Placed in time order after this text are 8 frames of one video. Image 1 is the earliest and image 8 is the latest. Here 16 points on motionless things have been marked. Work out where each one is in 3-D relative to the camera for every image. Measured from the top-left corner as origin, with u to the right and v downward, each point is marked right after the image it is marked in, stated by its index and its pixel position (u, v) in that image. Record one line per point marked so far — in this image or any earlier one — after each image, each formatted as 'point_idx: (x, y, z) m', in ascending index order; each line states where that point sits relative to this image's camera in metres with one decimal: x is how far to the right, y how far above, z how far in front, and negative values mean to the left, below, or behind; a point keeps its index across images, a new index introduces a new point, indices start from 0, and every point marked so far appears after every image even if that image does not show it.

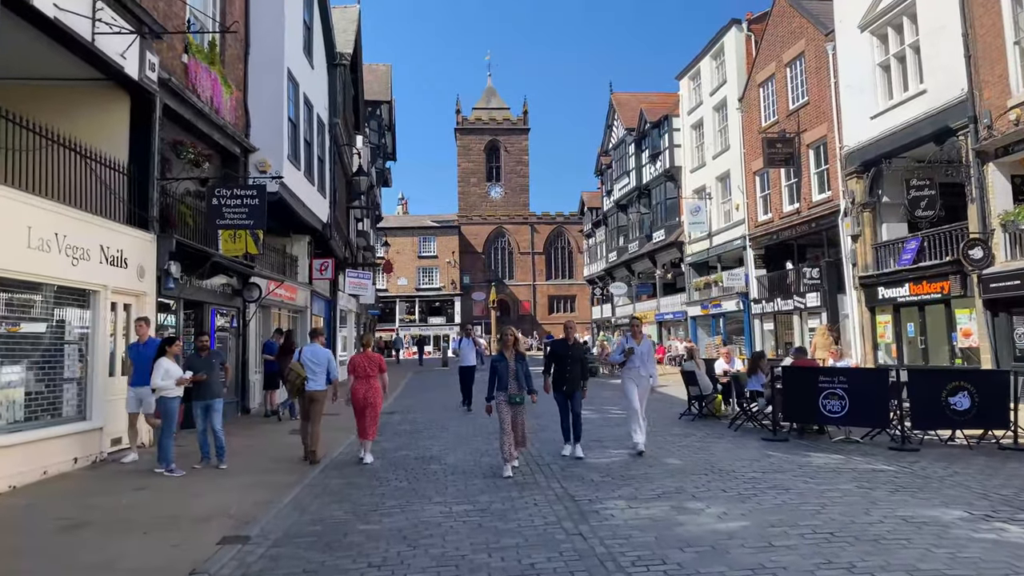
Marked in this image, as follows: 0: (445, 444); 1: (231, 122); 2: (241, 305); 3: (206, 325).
0: (-0.7, -1.6, +10.6) m
1: (-3.8, +2.3, +14.4) m
2: (-3.8, -0.2, +15.0) m
3: (-3.9, -0.5, +13.3) m
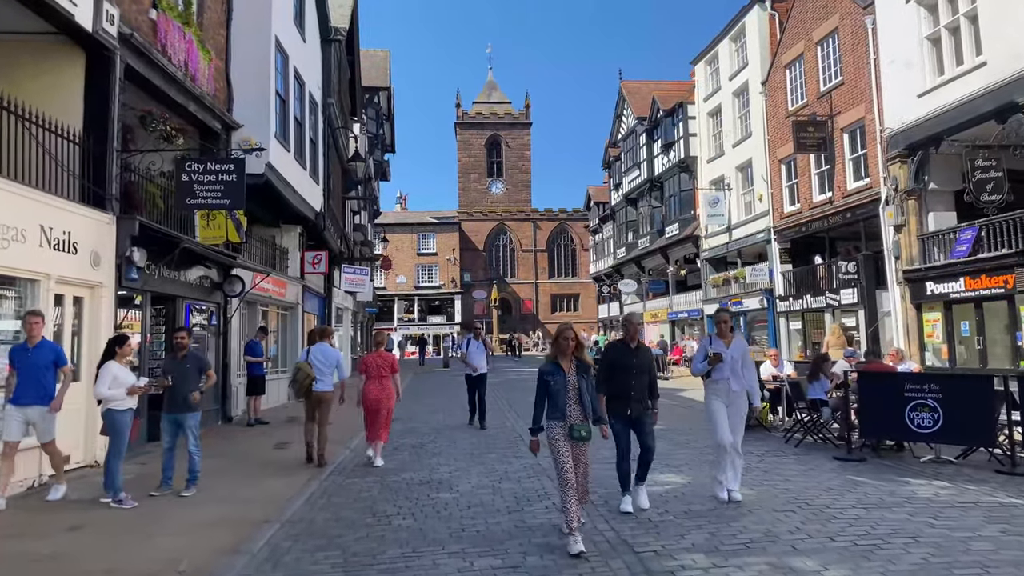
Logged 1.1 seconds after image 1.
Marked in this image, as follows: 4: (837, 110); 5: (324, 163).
0: (-0.5, -1.5, +9.0) m
1: (-3.7, +2.4, +12.7) m
2: (-3.6, -0.2, +13.3) m
3: (-3.7, -0.4, +11.7) m
4: (+6.1, +3.3, +19.8) m
5: (-3.4, +2.3, +19.1) m
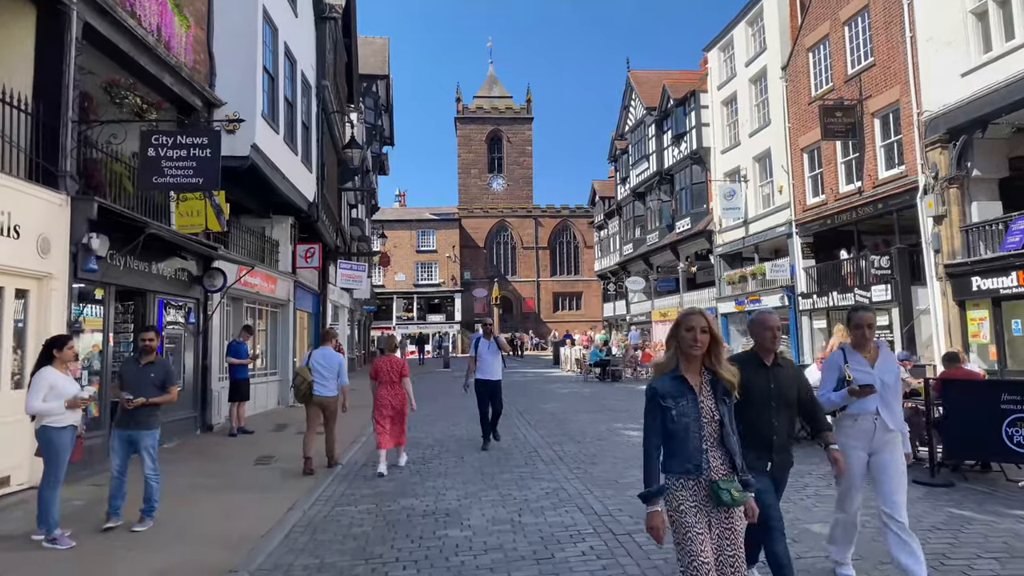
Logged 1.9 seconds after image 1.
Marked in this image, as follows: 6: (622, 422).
0: (-0.3, -1.4, +7.7) m
1: (-3.5, +2.4, +11.4) m
2: (-3.5, -0.1, +12.0) m
3: (-3.5, -0.3, +10.3) m
4: (+6.2, +3.4, +18.5) m
5: (-3.3, +2.3, +17.8) m
6: (+1.3, -1.6, +12.4) m
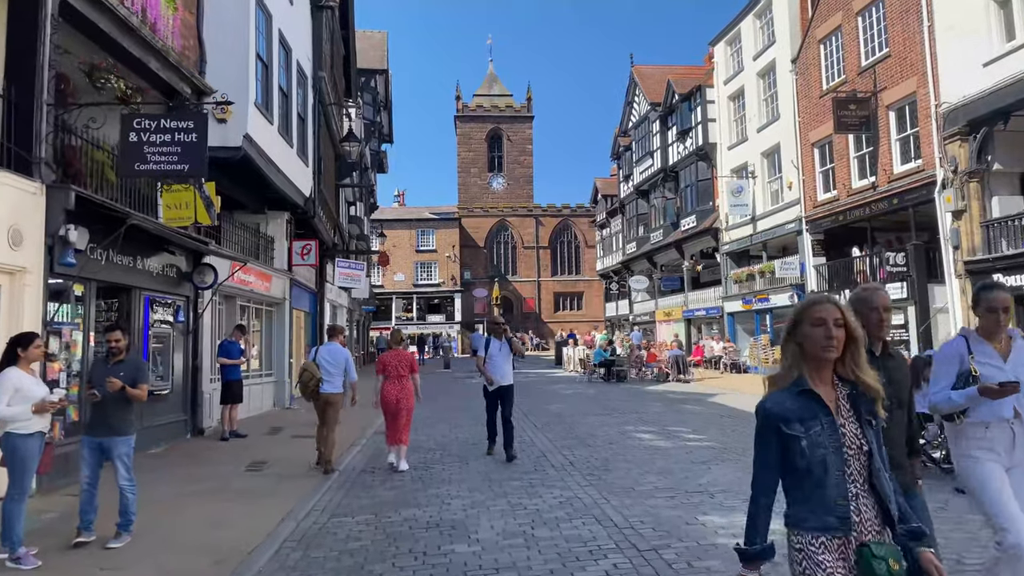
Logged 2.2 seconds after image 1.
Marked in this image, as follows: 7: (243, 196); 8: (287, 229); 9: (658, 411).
0: (-0.3, -1.4, +7.1) m
1: (-3.5, +2.5, +10.8) m
2: (-3.5, -0.1, +11.4) m
3: (-3.5, -0.3, +9.8) m
4: (+6.3, +3.4, +17.9) m
5: (-3.2, +2.4, +17.2) m
6: (+1.4, -1.5, +11.8) m
7: (-3.7, +1.3, +14.5) m
8: (-3.6, +0.9, +16.9) m
9: (+1.9, -1.6, +13.8) m
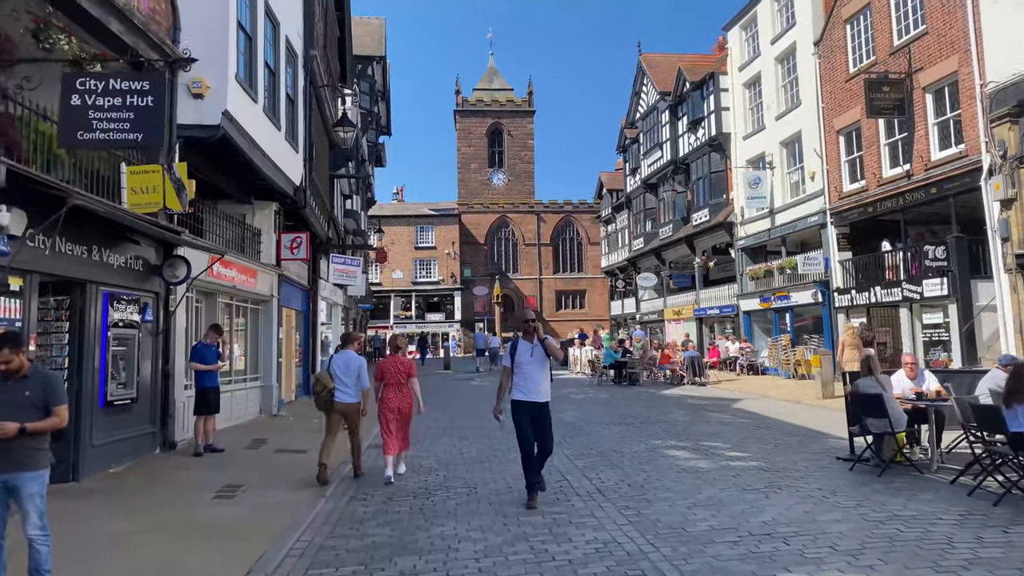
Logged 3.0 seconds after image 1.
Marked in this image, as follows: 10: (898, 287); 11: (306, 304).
0: (-0.2, -1.4, +5.8) m
1: (-3.3, +2.5, +9.5) m
2: (-3.3, 0.0, +10.1) m
3: (-3.3, -0.3, +8.4) m
4: (+6.4, +3.5, +16.6) m
5: (-3.1, +2.4, +15.9) m
6: (+1.5, -1.5, +10.5) m
7: (-3.6, +1.3, +13.2) m
8: (-3.5, +1.0, +15.6) m
9: (+2.0, -1.6, +12.5) m
10: (+6.4, 0.0, +17.3) m
11: (-3.8, -0.3, +19.6) m
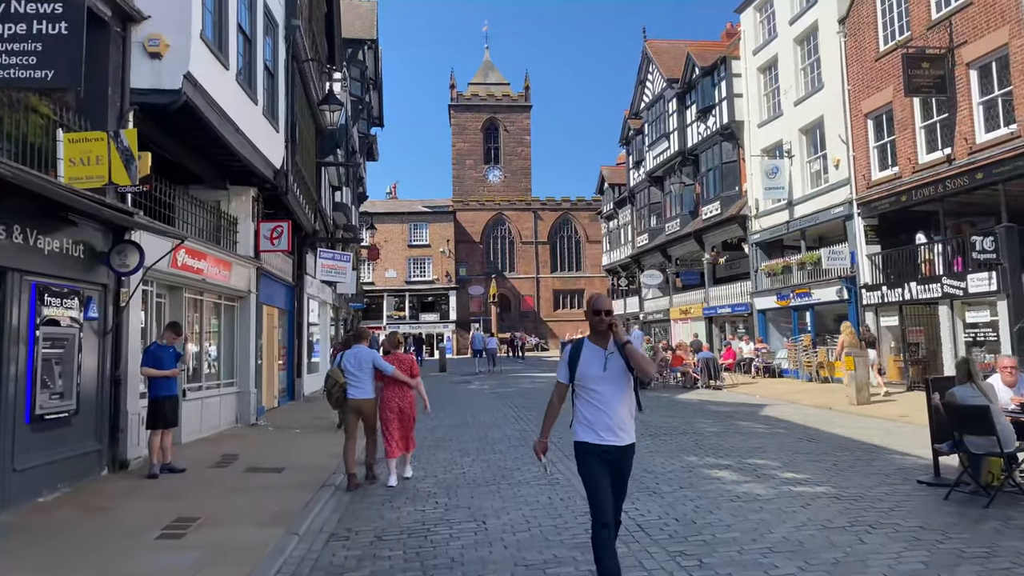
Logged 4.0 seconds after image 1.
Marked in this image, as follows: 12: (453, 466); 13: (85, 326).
0: (0.0, -1.3, +4.3) m
1: (-3.3, +2.6, +8.0) m
2: (-3.2, +0.1, +8.5) m
3: (-3.2, -0.2, +6.9) m
4: (+6.4, +3.6, +15.2) m
5: (-3.1, +2.5, +14.4) m
6: (+1.6, -1.4, +9.0) m
7: (-3.5, +1.4, +11.7) m
8: (-3.5, +1.1, +14.1) m
9: (+2.1, -1.5, +11.0) m
10: (+6.4, +0.1, +15.9) m
11: (-3.8, -0.2, +18.0) m
12: (-0.5, -1.5, +8.9) m
13: (-3.3, -0.3, +8.1) m
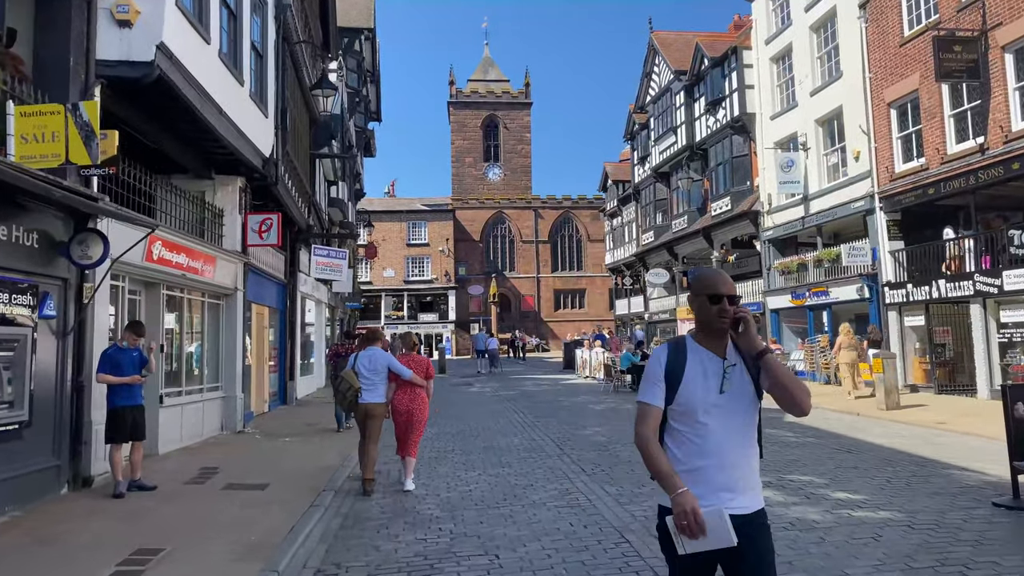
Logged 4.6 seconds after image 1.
0: (+0.1, -1.3, +3.3) m
1: (-3.2, +2.6, +7.1) m
2: (-3.2, +0.1, +7.6) m
3: (-3.2, -0.2, +6.0) m
4: (+6.5, +3.6, +14.2) m
5: (-3.0, +2.5, +13.4) m
6: (+1.6, -1.4, +8.1) m
7: (-3.5, +1.4, +10.7) m
8: (-3.4, +1.1, +13.2) m
9: (+2.2, -1.5, +10.1) m
10: (+6.5, +0.1, +15.0) m
11: (-3.7, -0.2, +17.1) m
12: (-0.4, -1.5, +8.0) m
13: (-3.2, -0.3, +7.2) m
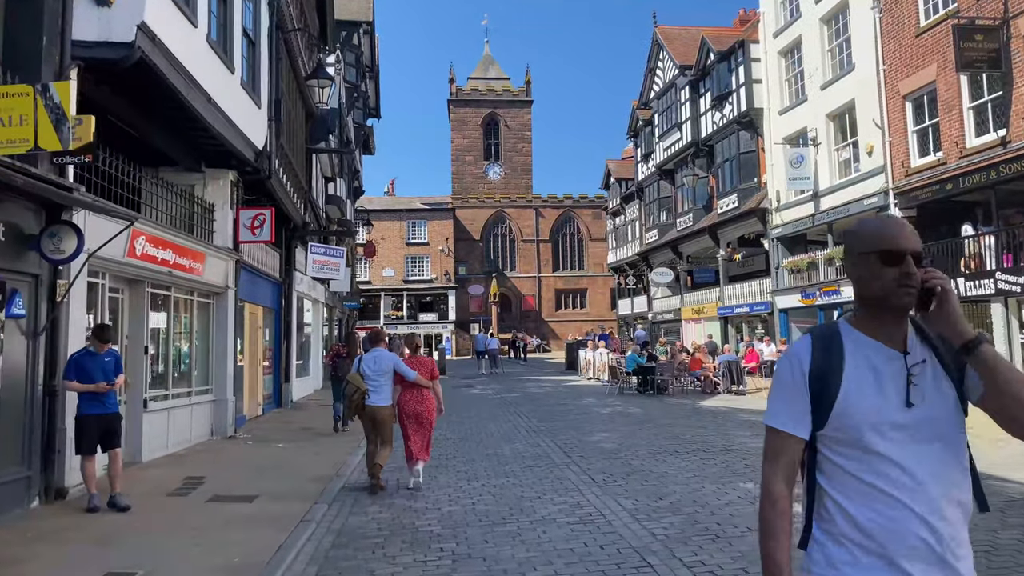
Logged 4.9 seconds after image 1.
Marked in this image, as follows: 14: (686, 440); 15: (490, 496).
0: (+0.1, -1.2, +2.8) m
1: (-3.1, +2.6, +6.5) m
2: (-3.1, +0.1, +7.1) m
3: (-3.1, -0.1, +5.4) m
4: (+6.6, +3.6, +13.7) m
5: (-2.9, +2.5, +12.9) m
6: (+1.7, -1.4, +7.6) m
7: (-3.4, +1.5, +10.2) m
8: (-3.3, +1.1, +12.6) m
9: (+2.2, -1.4, +9.6) m
10: (+6.5, +0.1, +14.4) m
11: (-3.7, -0.2, +16.5) m
12: (-0.4, -1.4, +7.5) m
13: (-3.1, -0.2, +6.6) m
14: (+1.7, -1.5, +10.3) m
15: (-0.2, -1.4, +7.4) m
